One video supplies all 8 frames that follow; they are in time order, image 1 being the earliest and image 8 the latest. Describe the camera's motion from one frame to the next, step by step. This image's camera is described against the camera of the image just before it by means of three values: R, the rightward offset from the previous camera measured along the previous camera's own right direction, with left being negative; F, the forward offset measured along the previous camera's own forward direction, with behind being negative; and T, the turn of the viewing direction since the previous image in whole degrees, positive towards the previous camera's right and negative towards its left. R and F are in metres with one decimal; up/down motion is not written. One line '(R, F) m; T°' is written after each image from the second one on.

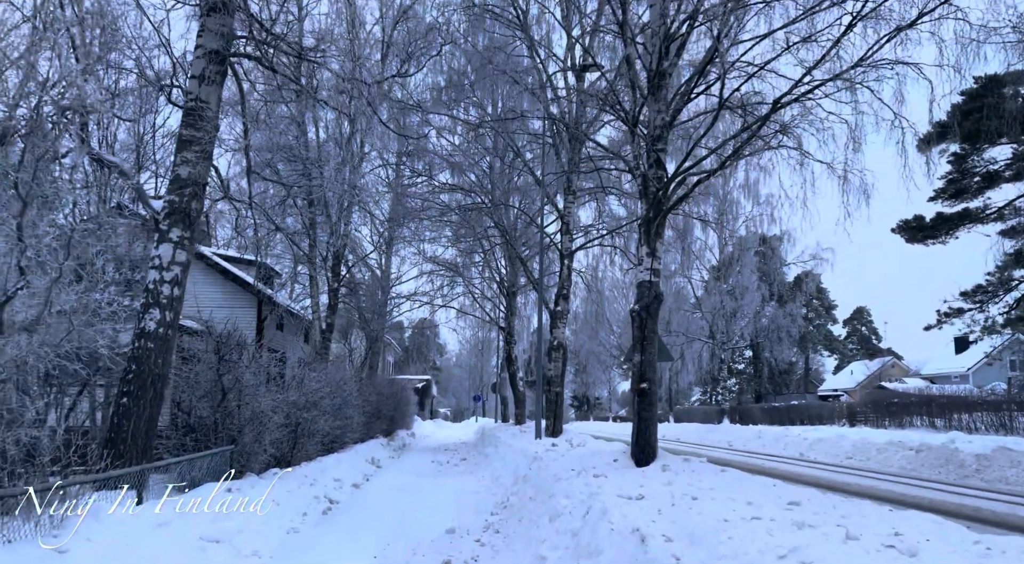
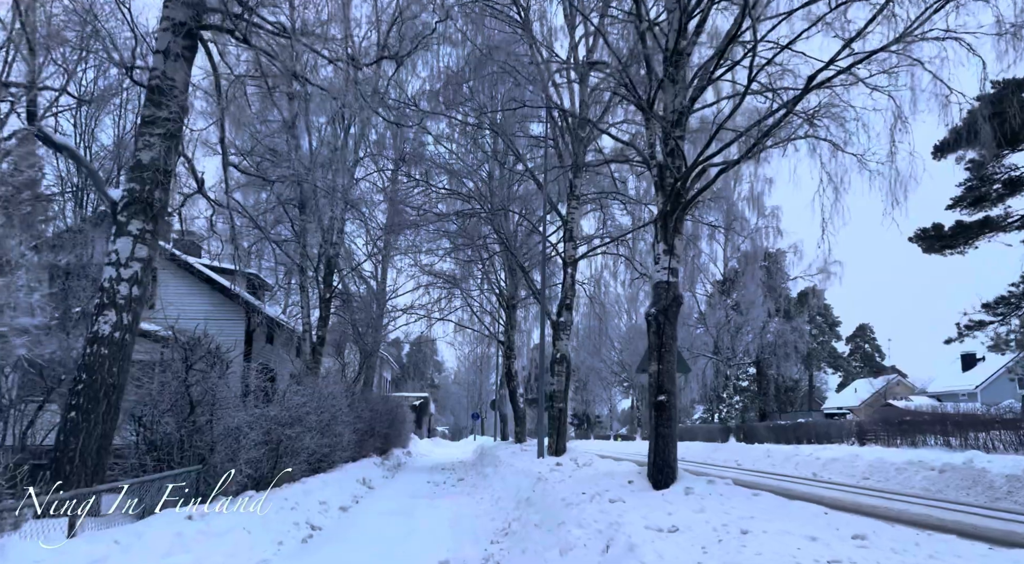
(0.0, +0.8) m; 0°
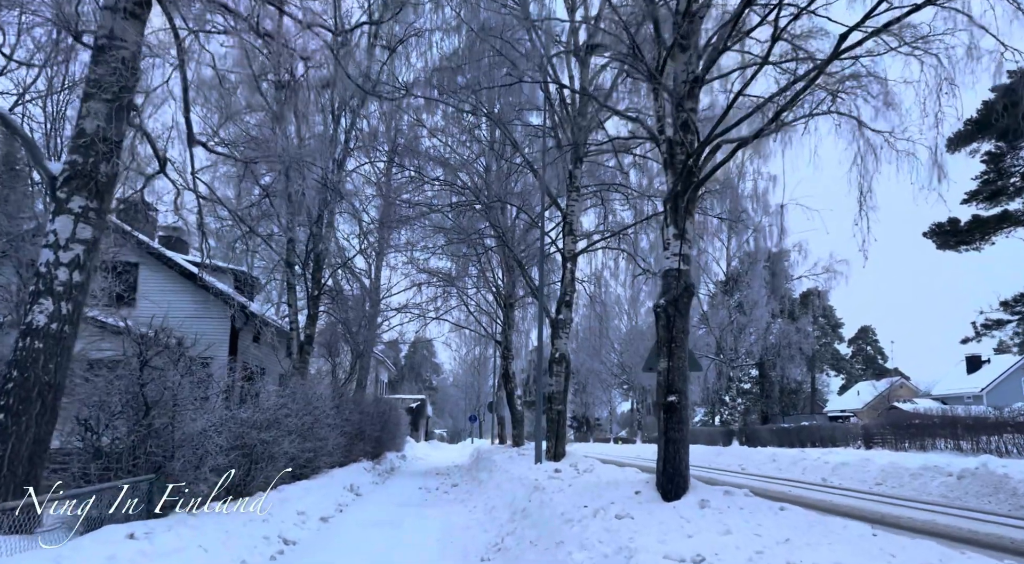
(+0.1, +0.7) m; 0°
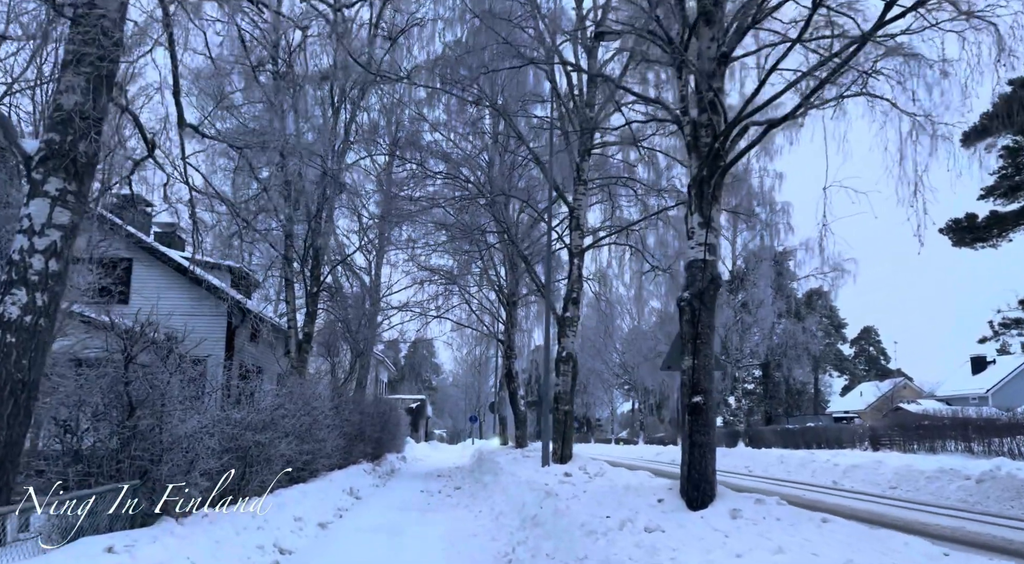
(-0.1, +0.4) m; 0°
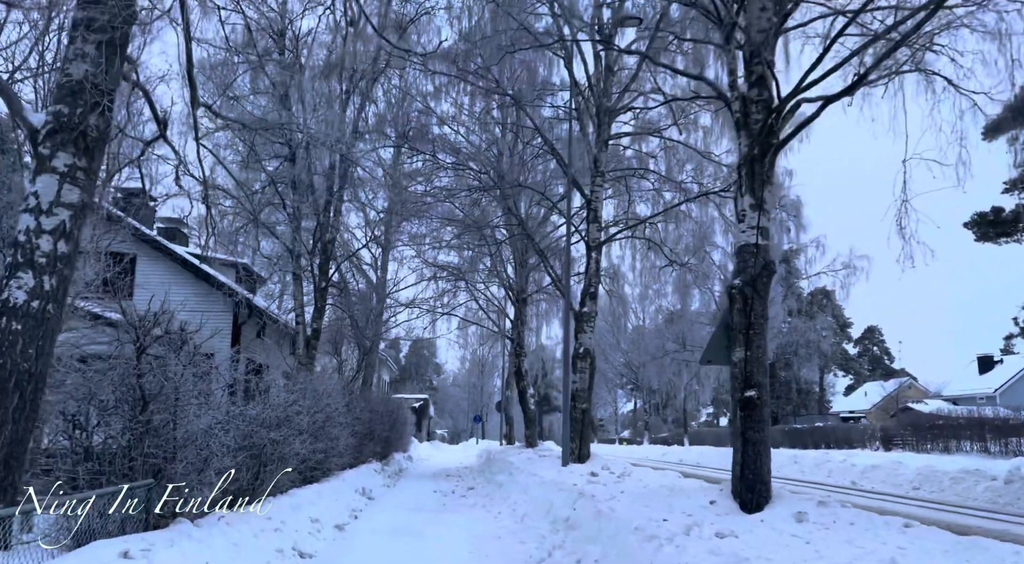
(-0.3, +0.4) m; 0°
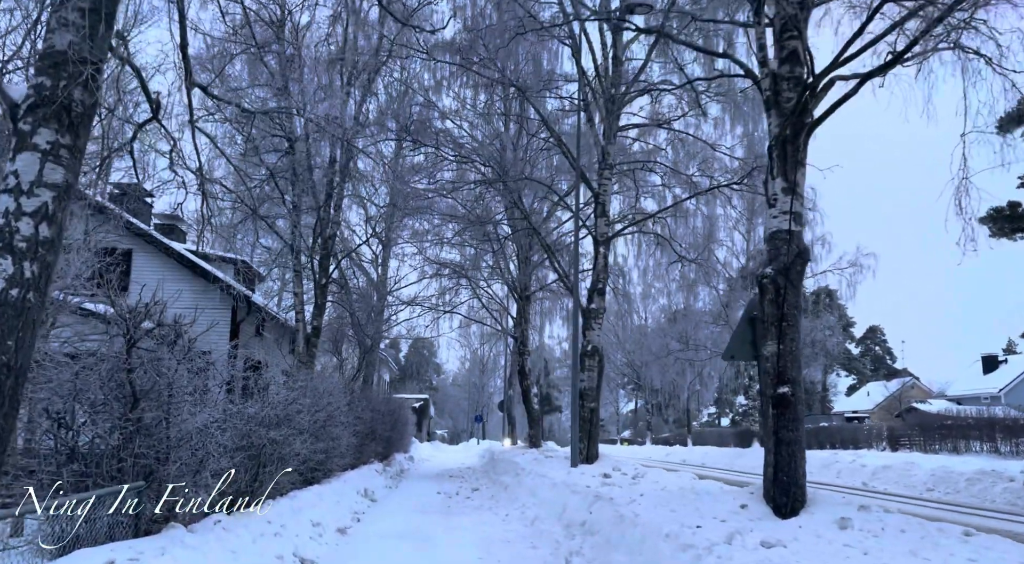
(-0.1, +0.4) m; 0°
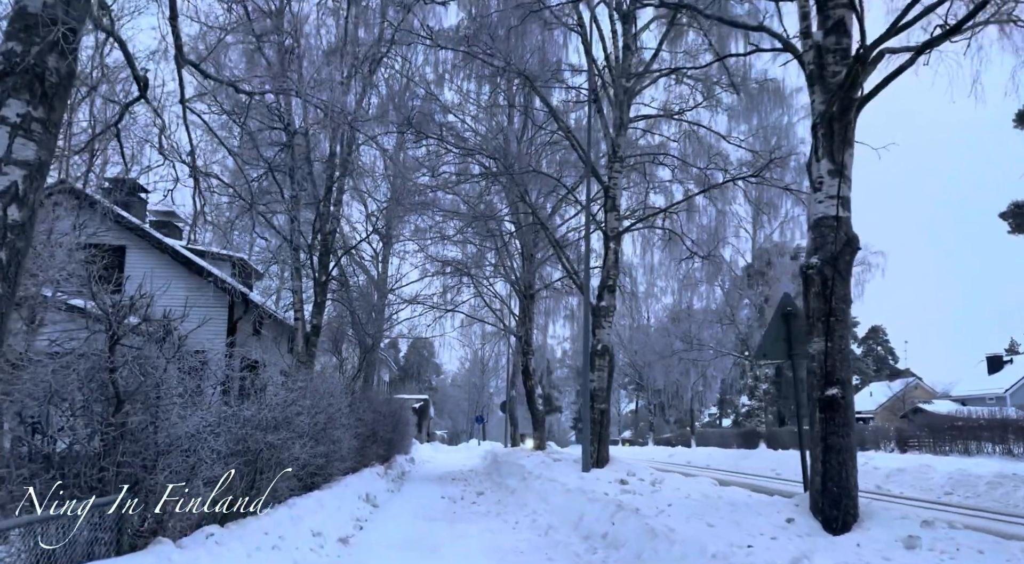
(-0.1, +0.5) m; 0°
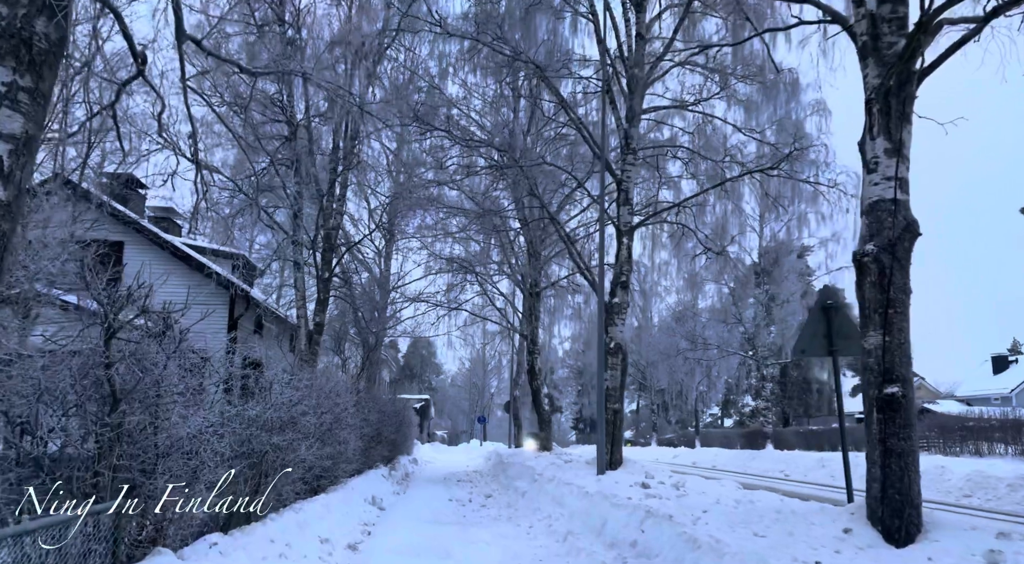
(-0.2, +0.4) m; 0°
